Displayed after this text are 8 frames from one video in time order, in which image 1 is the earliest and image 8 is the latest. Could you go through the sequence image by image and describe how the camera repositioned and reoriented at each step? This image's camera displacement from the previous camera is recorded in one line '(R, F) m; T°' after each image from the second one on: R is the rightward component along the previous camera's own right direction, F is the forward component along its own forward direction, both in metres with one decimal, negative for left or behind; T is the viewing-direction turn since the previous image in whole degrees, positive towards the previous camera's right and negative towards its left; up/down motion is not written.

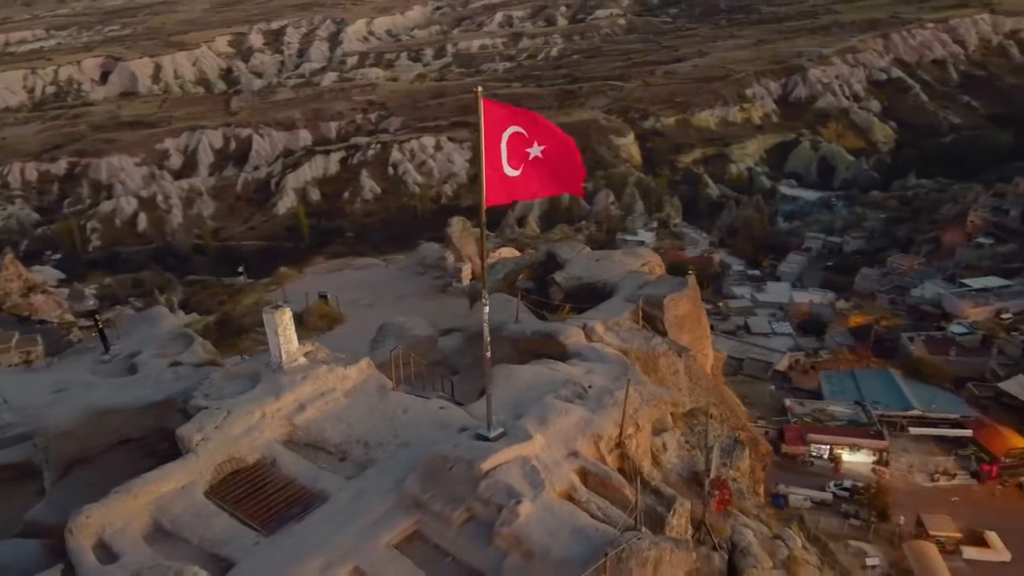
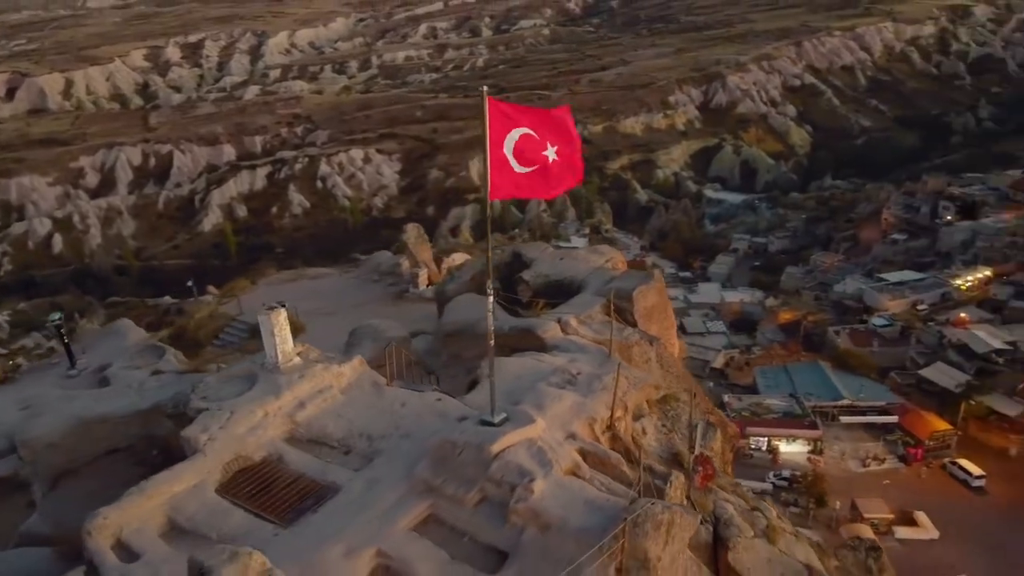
(-0.2, -0.1) m; +5°
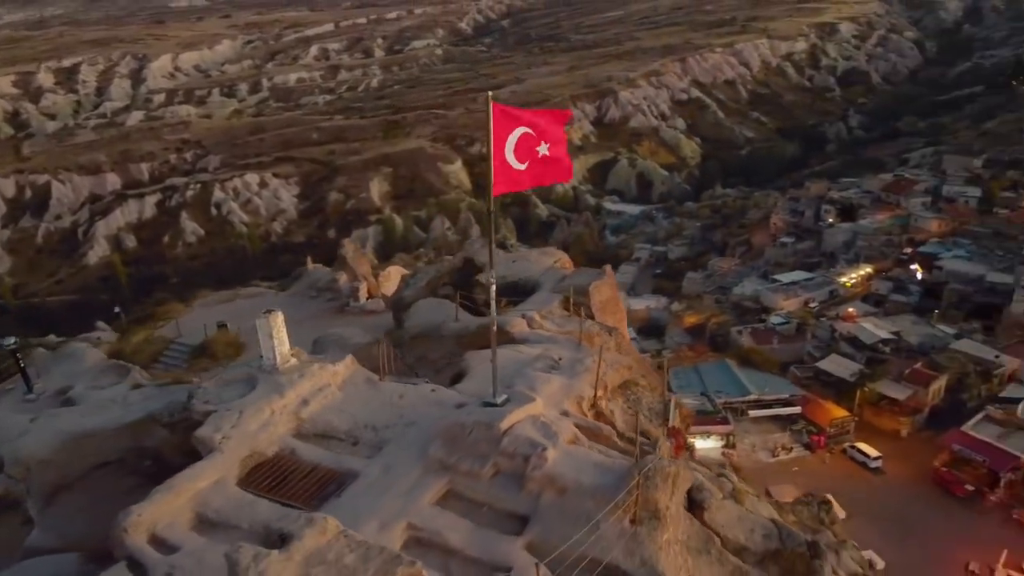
(-0.2, -0.1) m; +7°
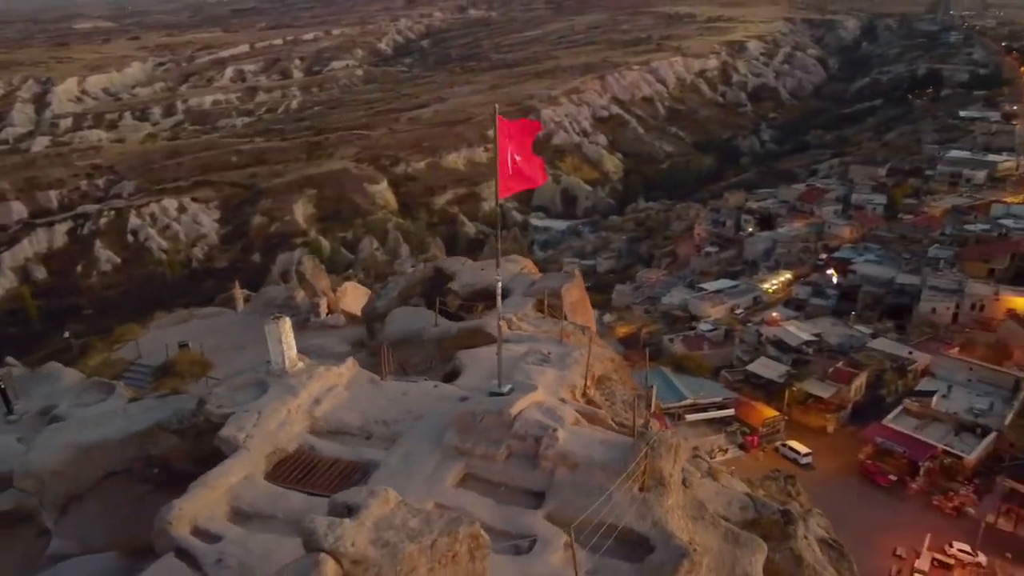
(-0.2, -0.2) m; +5°
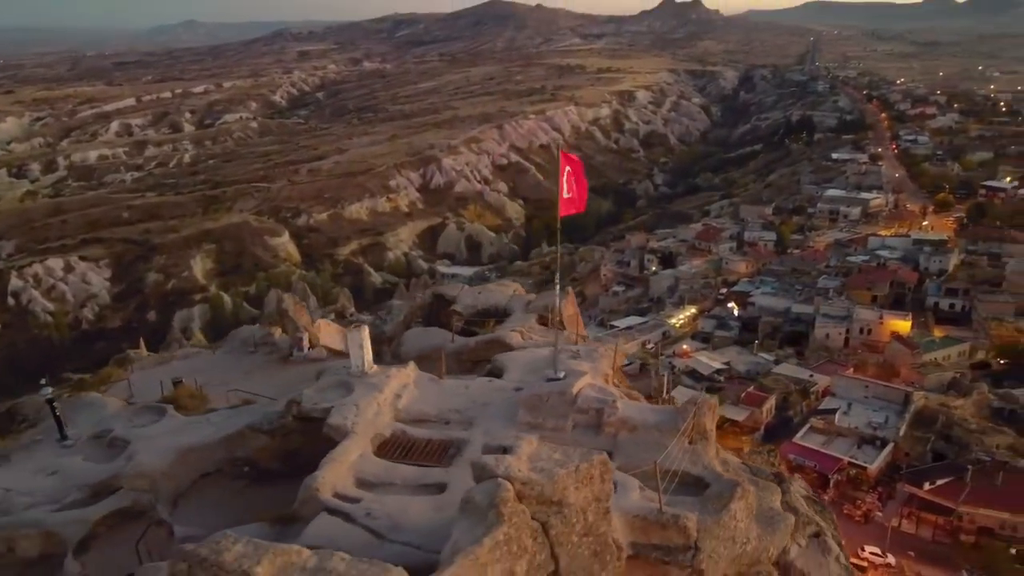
(-0.5, -0.4) m; +7°
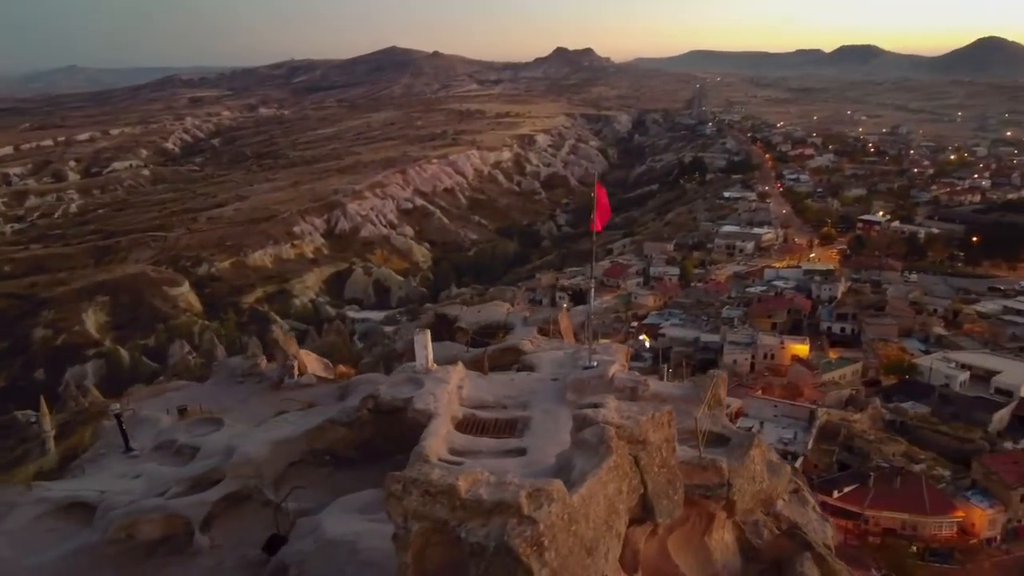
(-0.5, -0.5) m; +7°
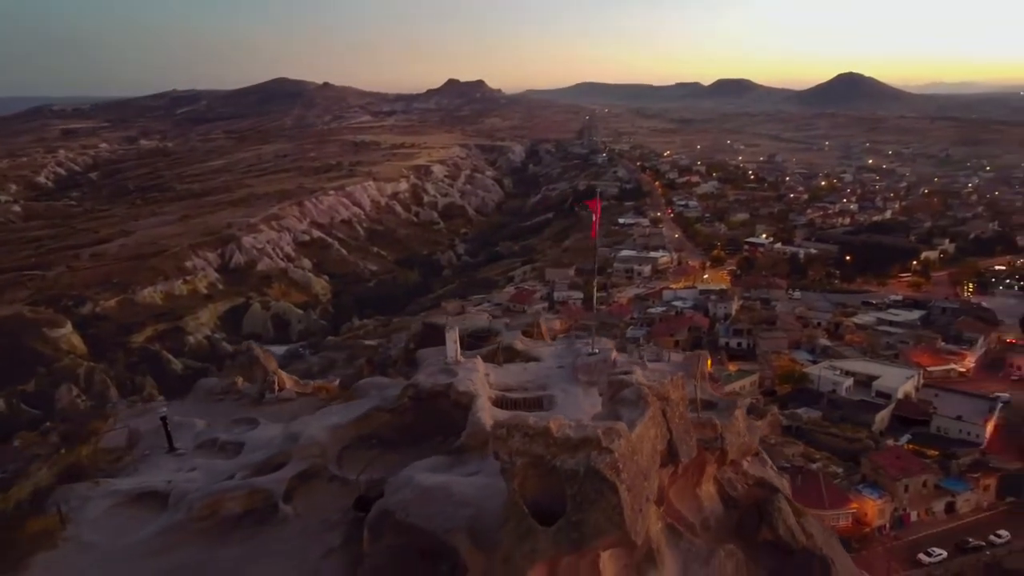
(-0.6, -0.5) m; +7°
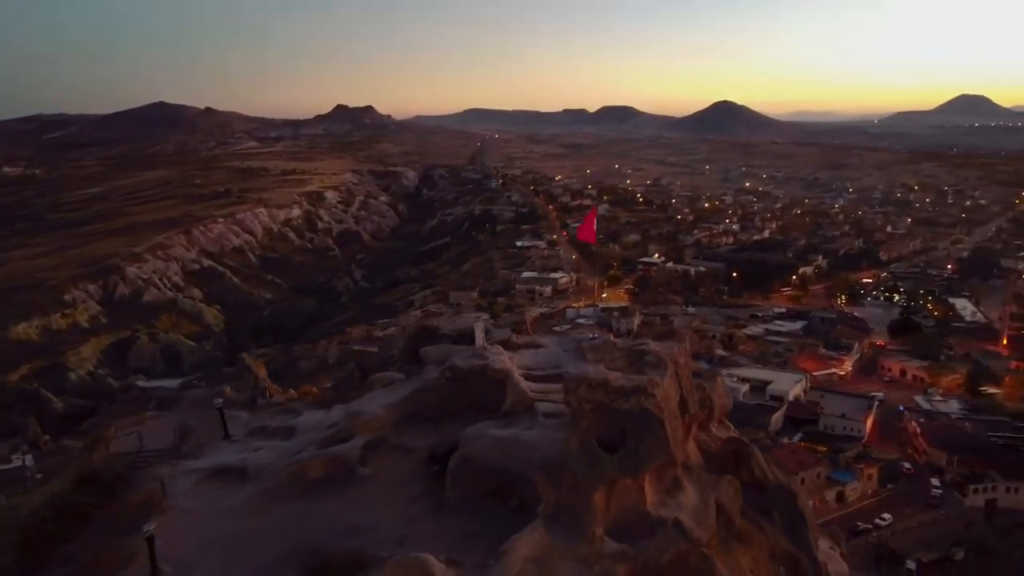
(-0.7, -0.7) m; +8°
